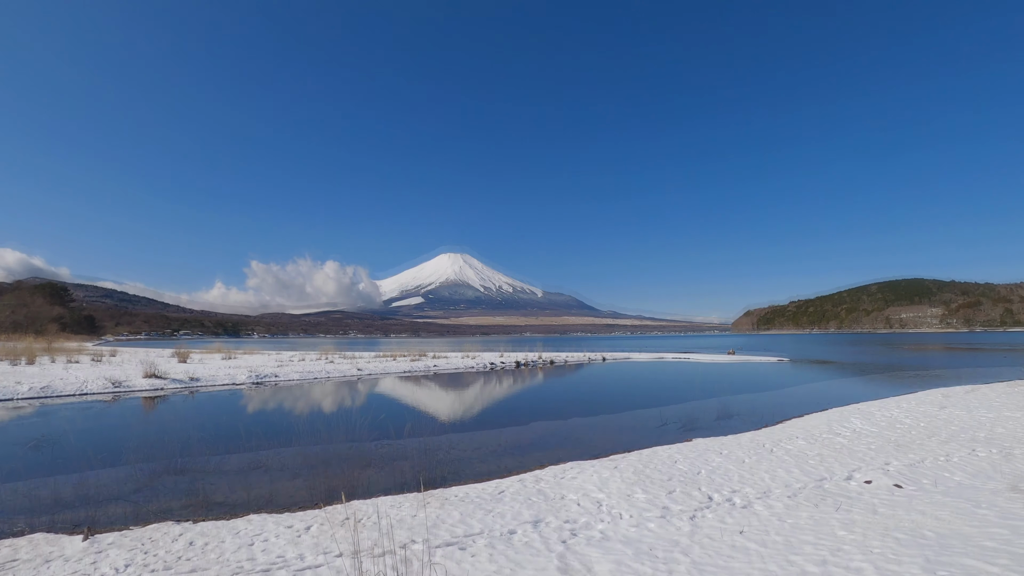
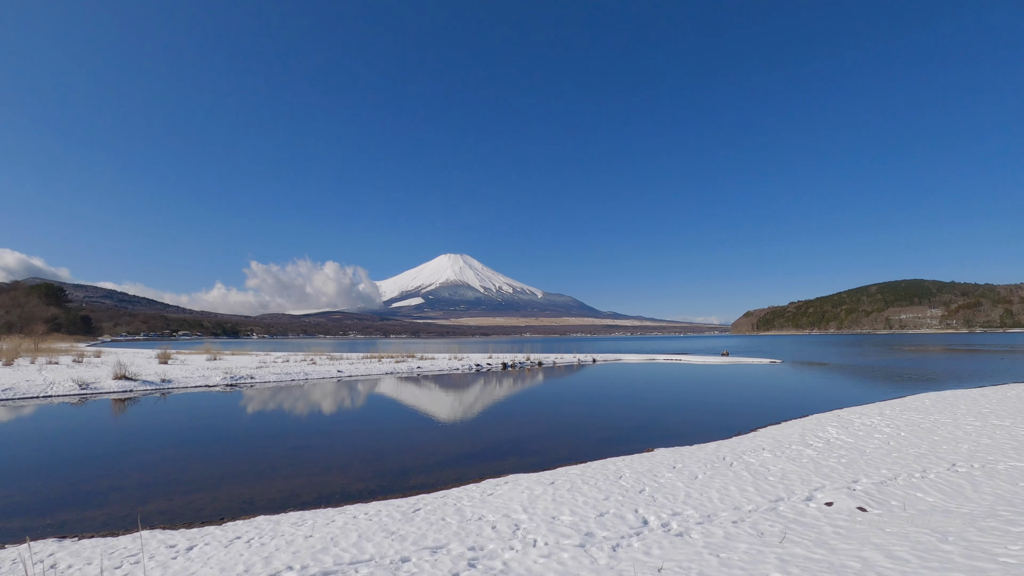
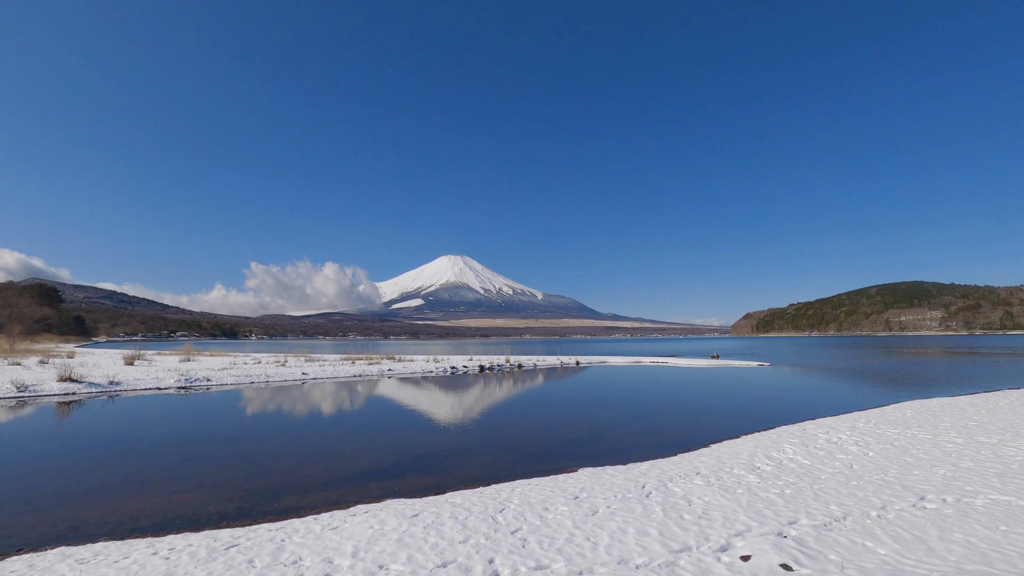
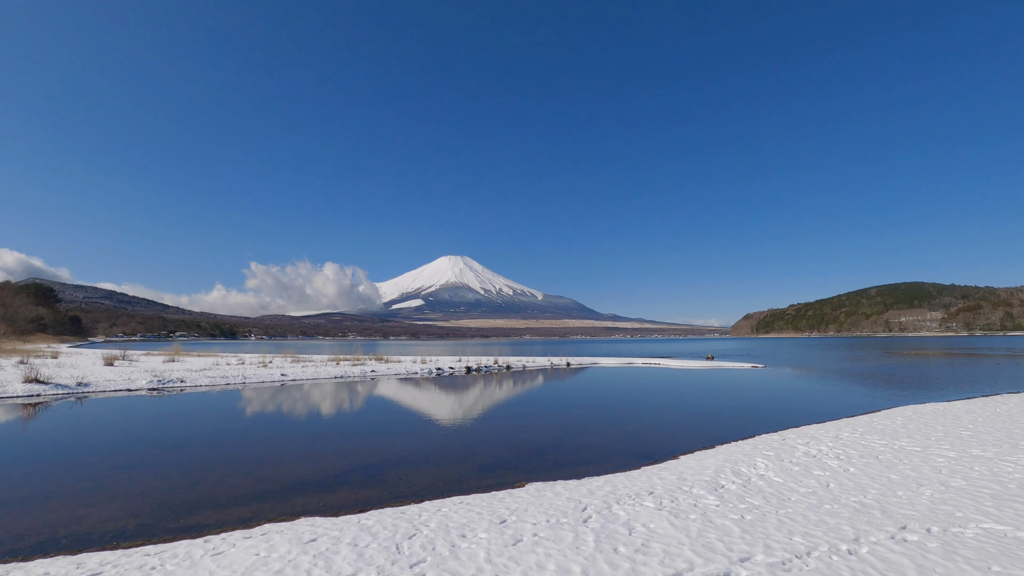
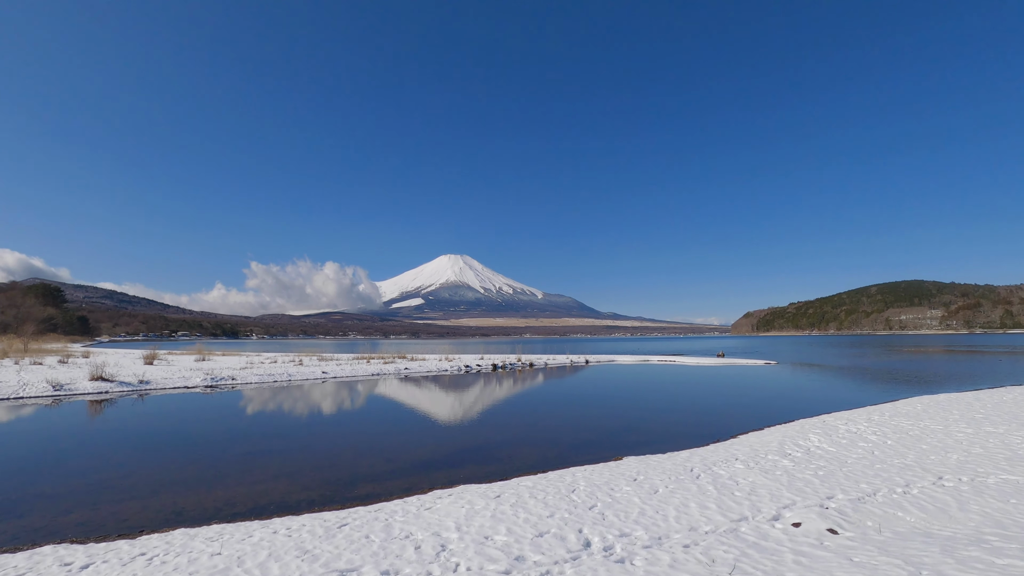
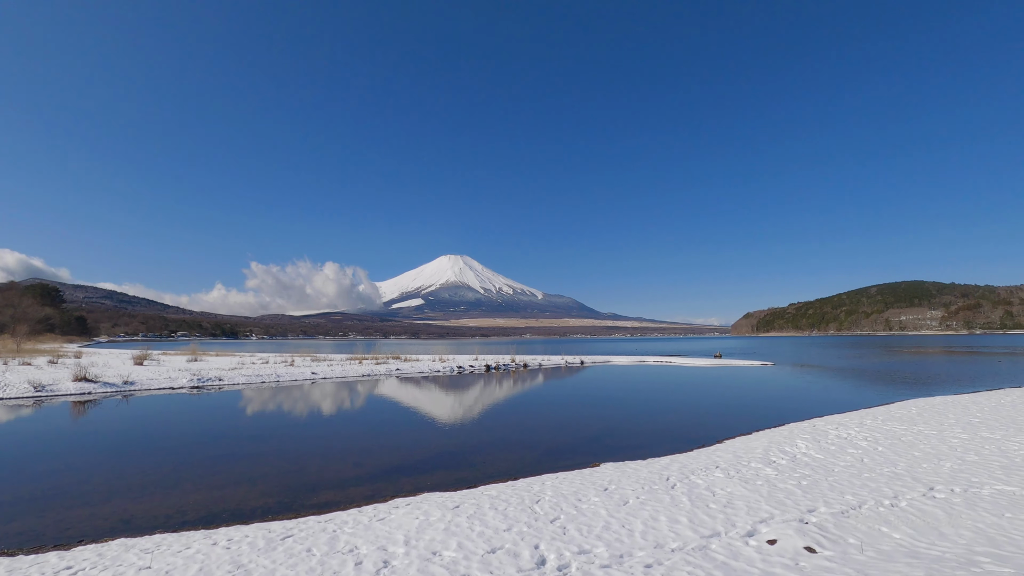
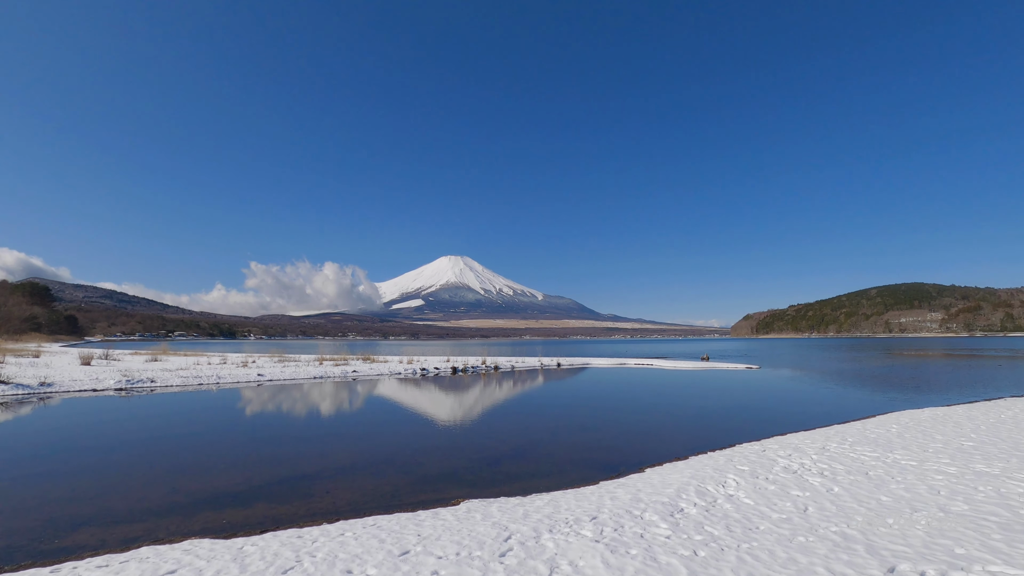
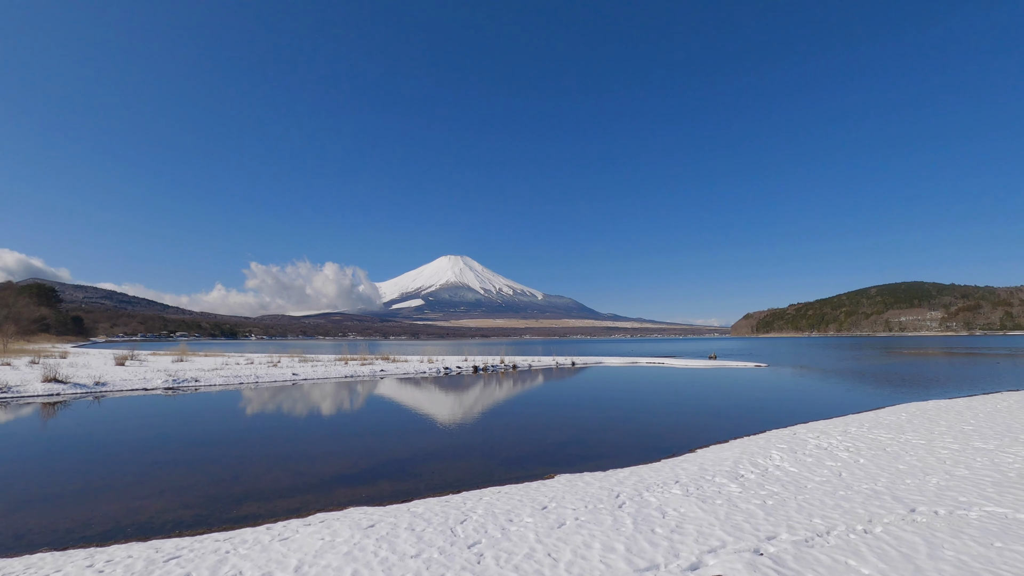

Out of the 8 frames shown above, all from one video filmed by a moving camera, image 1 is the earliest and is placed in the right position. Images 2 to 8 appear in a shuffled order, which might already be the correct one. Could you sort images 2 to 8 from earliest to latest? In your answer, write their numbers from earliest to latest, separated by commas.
2, 5, 6, 3, 8, 4, 7
